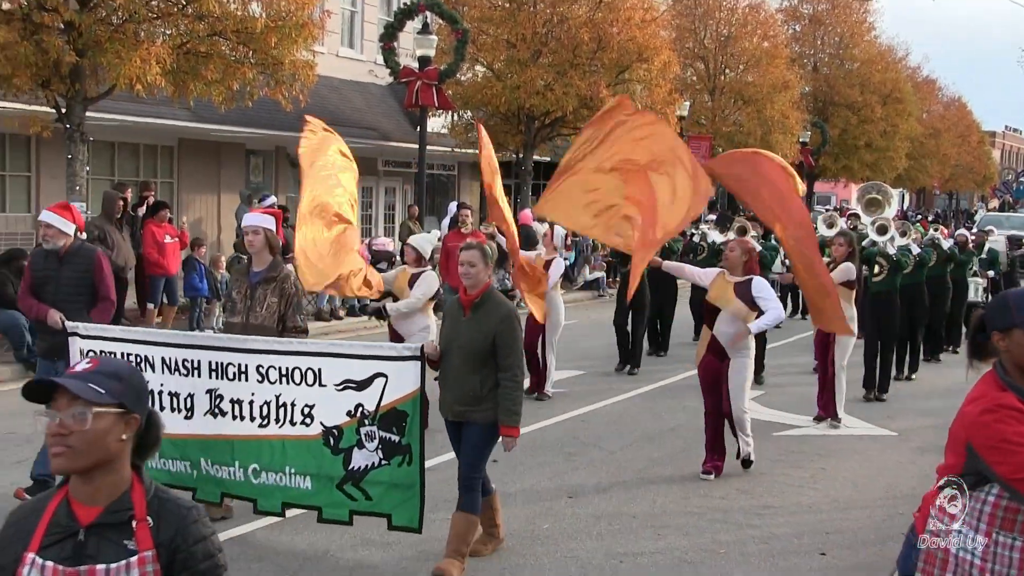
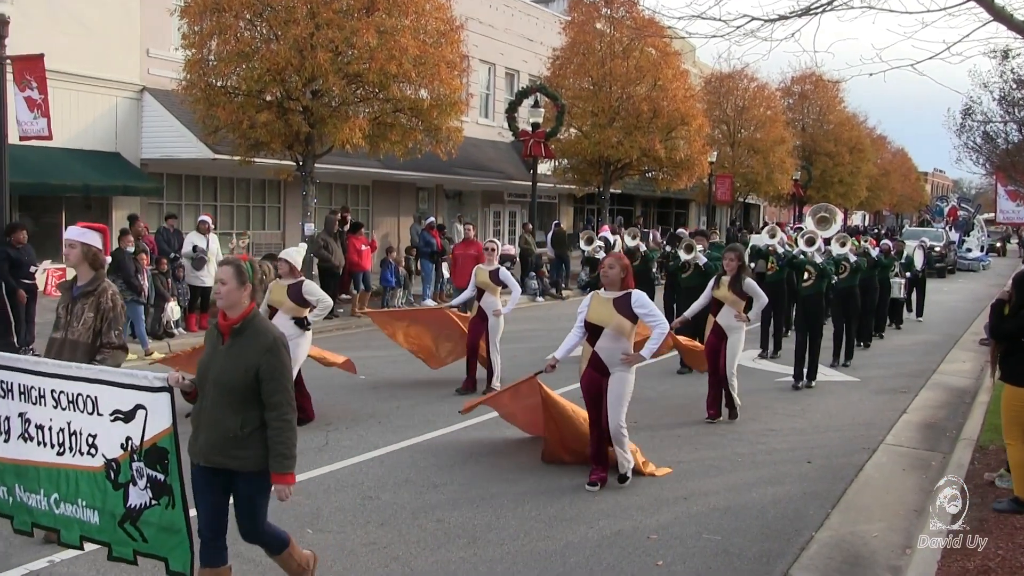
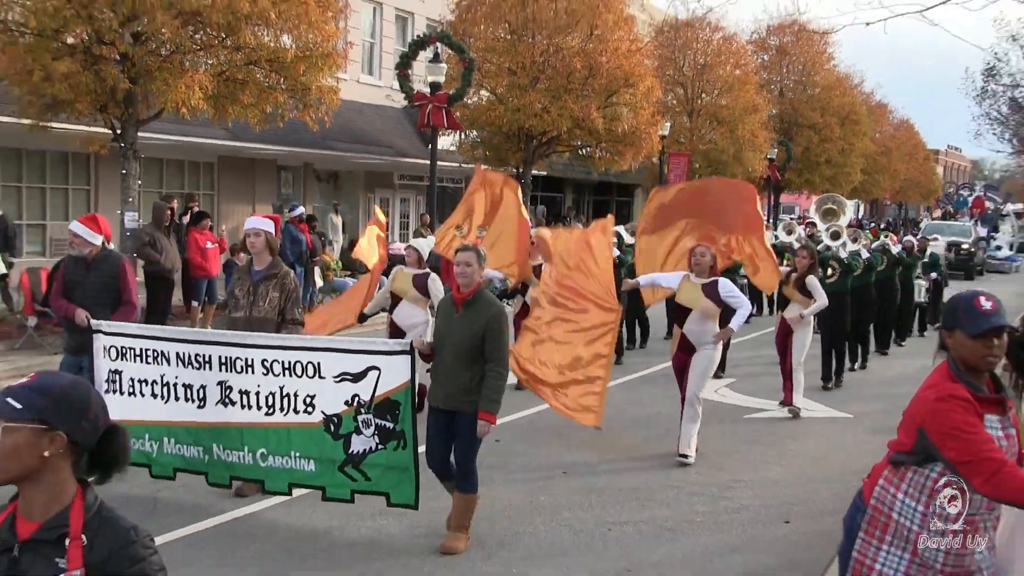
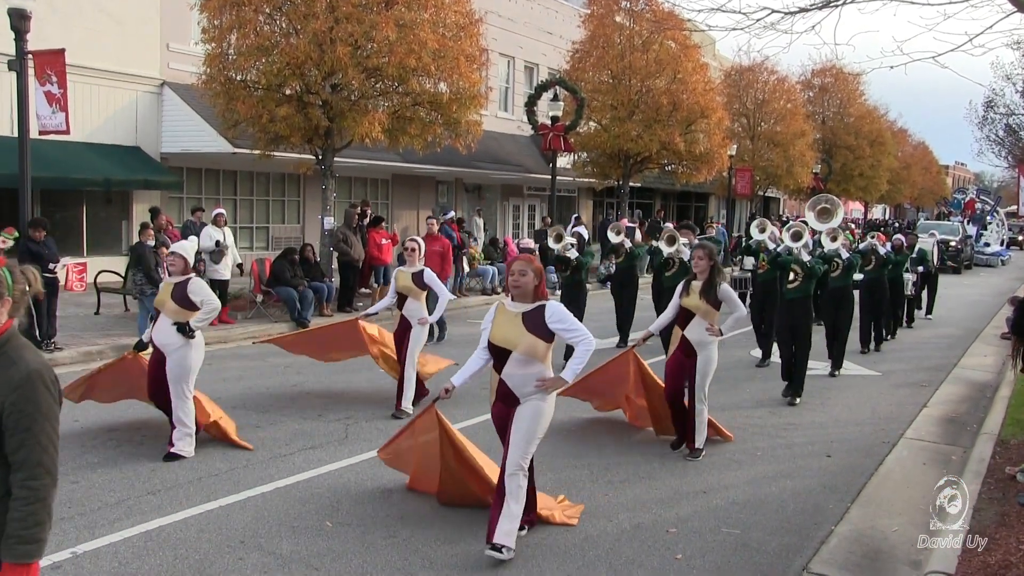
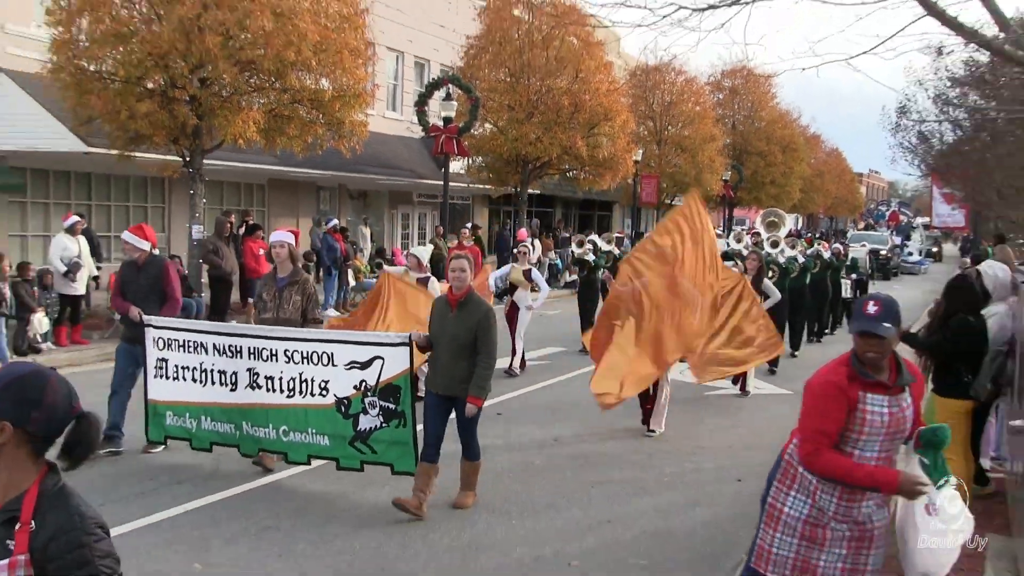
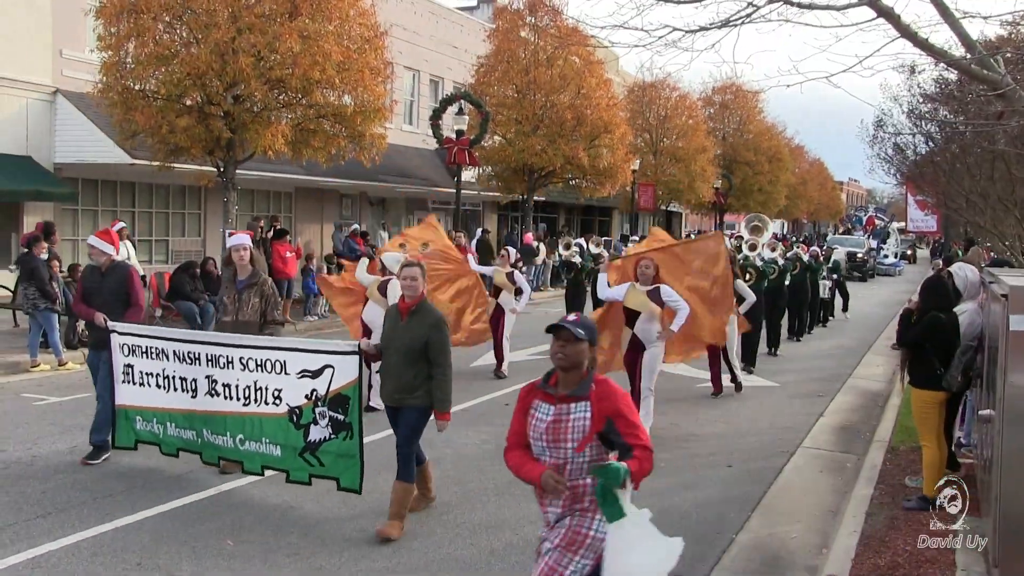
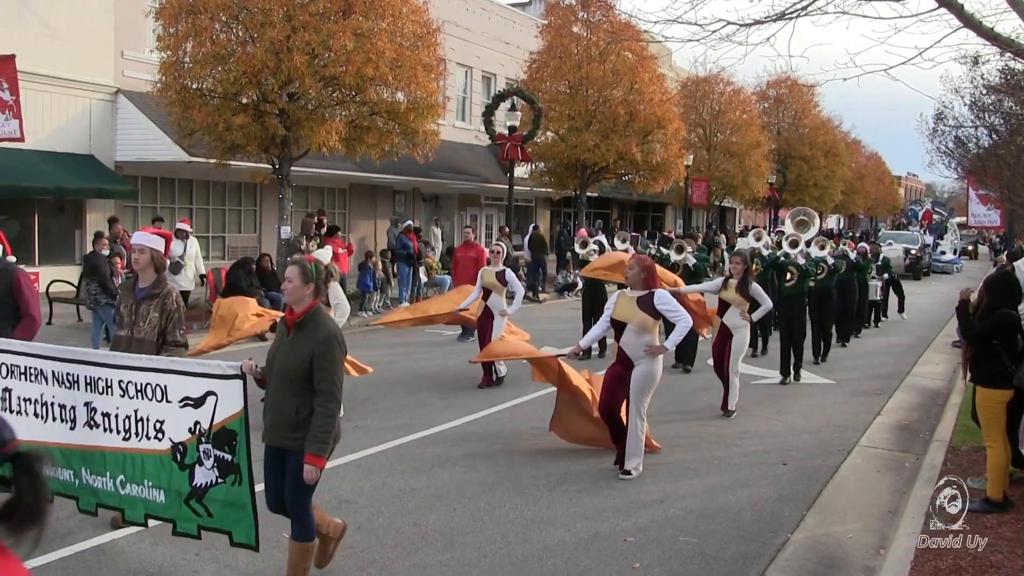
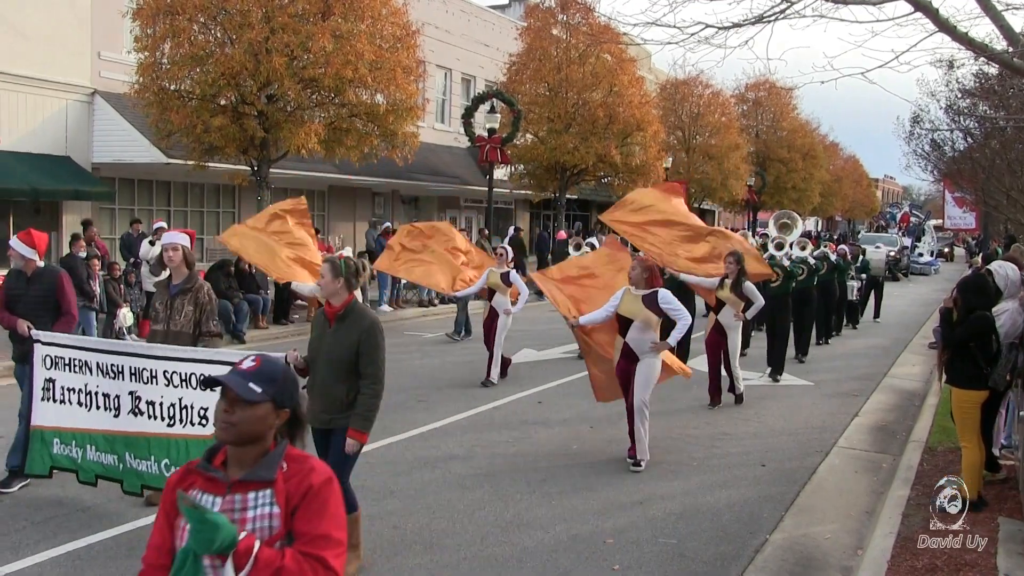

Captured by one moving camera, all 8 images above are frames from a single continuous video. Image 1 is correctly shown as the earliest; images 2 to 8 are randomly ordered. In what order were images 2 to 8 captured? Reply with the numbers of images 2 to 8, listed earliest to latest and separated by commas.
3, 5, 6, 8, 7, 2, 4
